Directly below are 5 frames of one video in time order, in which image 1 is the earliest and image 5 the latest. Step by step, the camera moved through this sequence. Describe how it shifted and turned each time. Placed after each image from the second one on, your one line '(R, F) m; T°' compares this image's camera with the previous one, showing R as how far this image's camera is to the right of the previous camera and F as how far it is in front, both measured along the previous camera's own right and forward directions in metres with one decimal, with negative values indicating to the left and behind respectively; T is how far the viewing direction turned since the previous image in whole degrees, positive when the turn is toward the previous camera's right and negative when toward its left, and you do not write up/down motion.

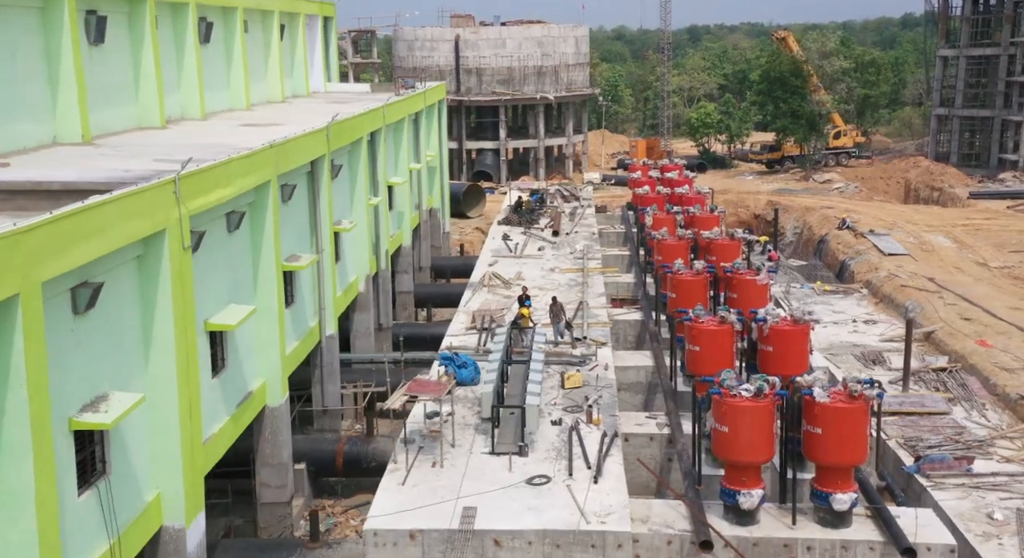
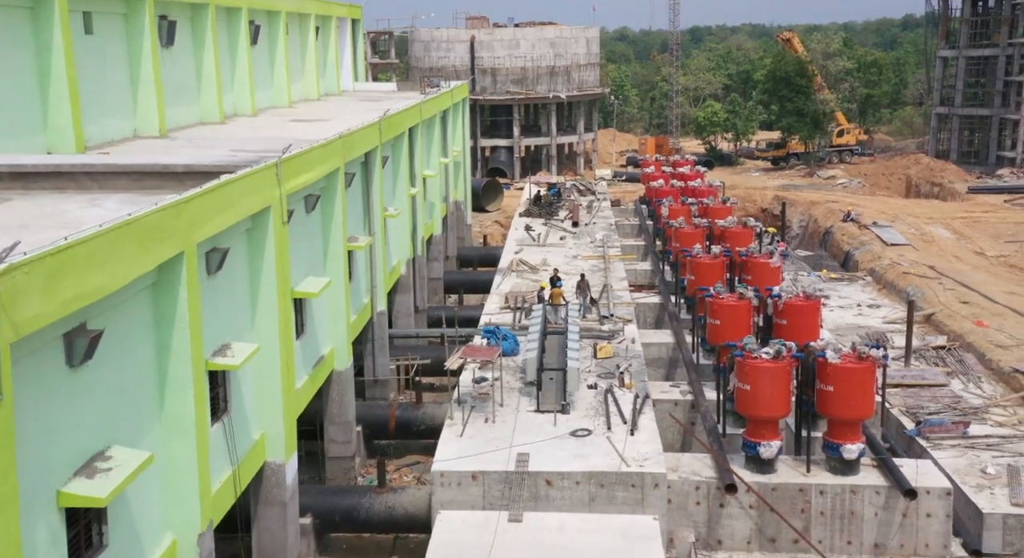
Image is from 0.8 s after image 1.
(-0.6, -1.8) m; 0°
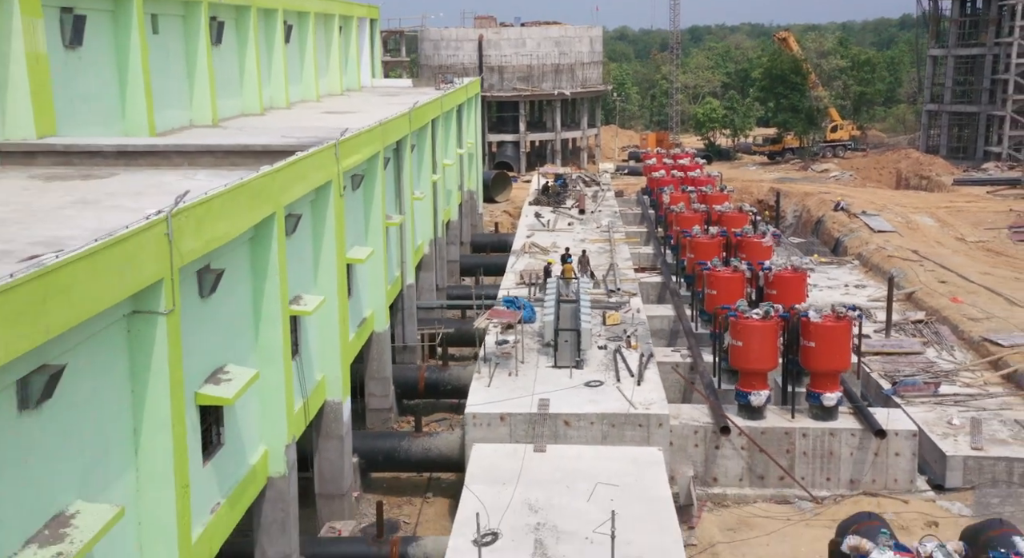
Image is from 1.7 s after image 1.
(-0.3, -2.3) m; 0°
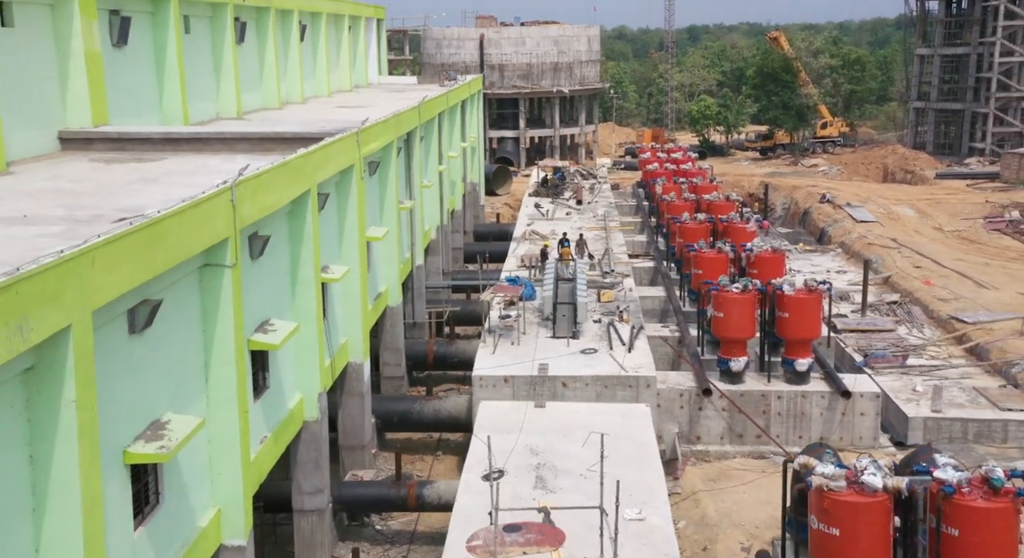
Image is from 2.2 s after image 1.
(-0.1, -1.9) m; 0°
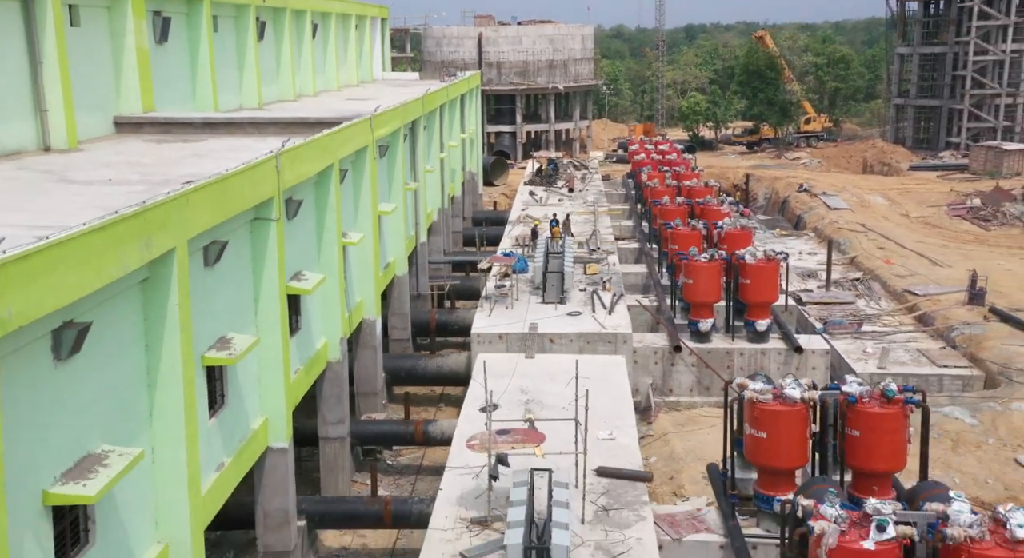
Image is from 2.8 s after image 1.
(+0.1, -2.7) m; 0°
